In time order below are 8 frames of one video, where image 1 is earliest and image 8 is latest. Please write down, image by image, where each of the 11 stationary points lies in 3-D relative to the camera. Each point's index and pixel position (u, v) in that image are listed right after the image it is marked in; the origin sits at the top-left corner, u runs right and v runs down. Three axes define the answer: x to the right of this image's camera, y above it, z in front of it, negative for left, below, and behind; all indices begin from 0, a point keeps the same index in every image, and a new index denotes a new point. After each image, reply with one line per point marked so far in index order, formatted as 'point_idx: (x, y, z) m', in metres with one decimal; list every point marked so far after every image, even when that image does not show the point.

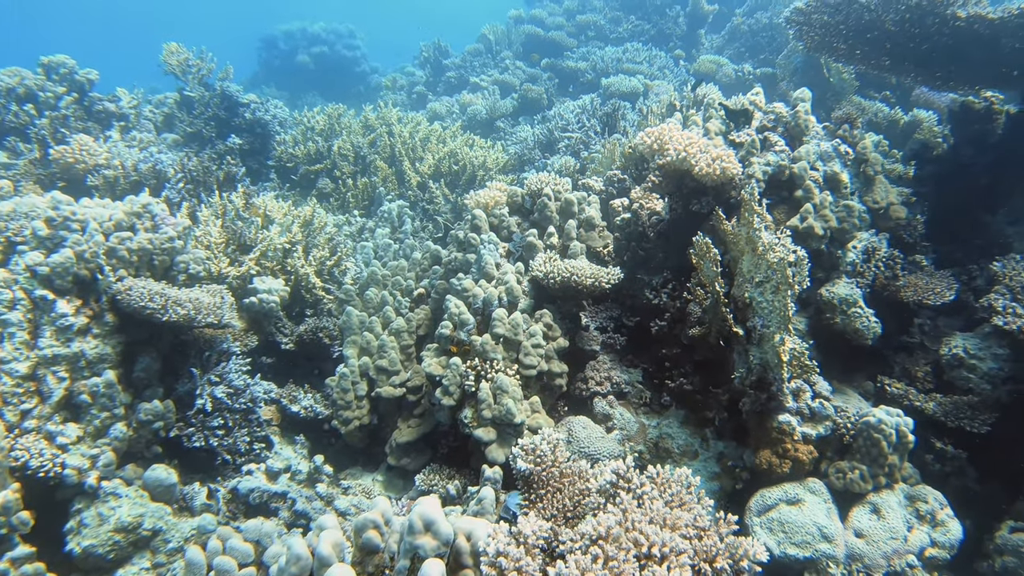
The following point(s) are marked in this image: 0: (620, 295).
0: (+0.8, -0.1, +3.8) m
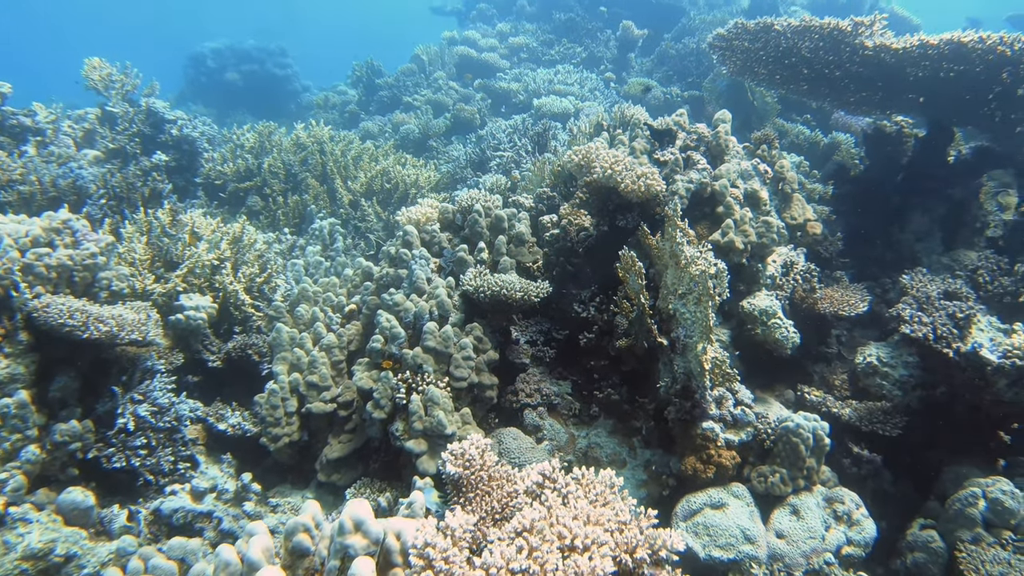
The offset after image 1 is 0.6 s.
0: (+0.2, -0.2, +3.9) m
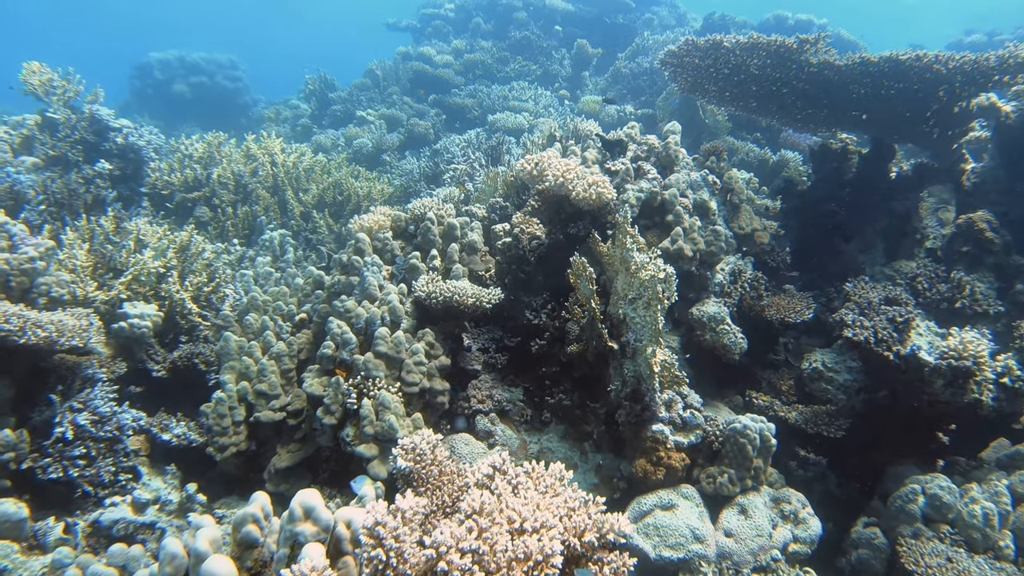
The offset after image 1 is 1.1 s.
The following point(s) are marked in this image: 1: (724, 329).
0: (-0.1, -0.2, +4.0) m
1: (+1.7, -0.3, +3.9) m
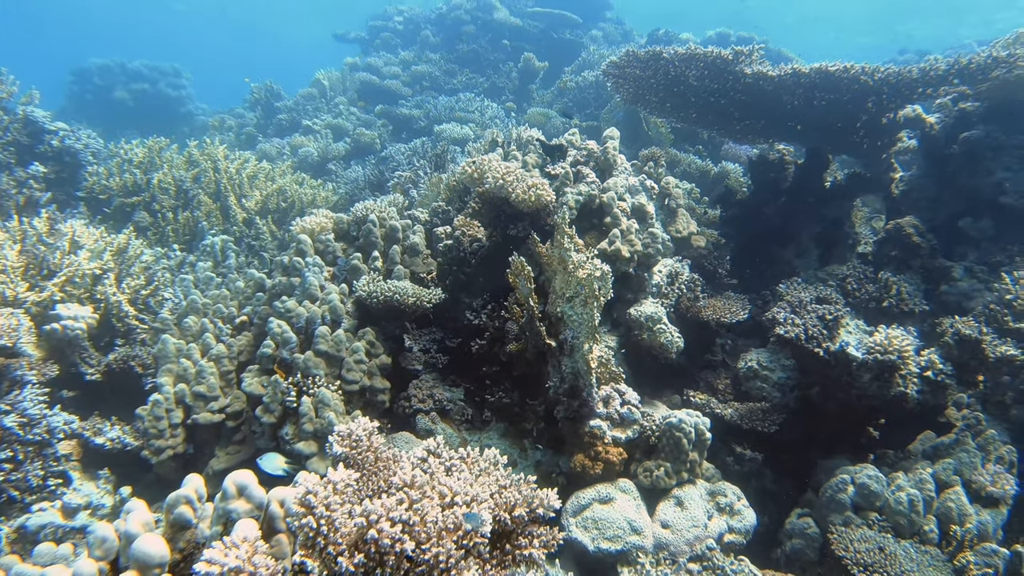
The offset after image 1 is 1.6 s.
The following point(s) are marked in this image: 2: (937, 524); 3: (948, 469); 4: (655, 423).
0: (-0.6, -0.3, +4.1) m
1: (+1.3, -0.3, +4.0) m
2: (+3.8, -2.0, +4.0) m
3: (+4.1, -1.7, +4.4) m
4: (+1.2, -1.2, +4.2) m
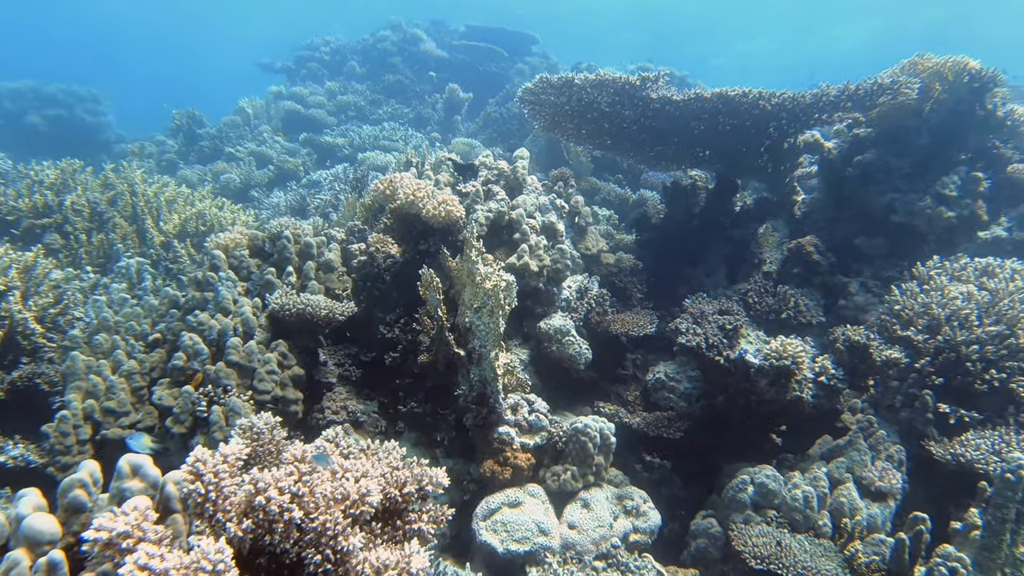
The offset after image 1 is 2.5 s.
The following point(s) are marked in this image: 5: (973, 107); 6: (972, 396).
0: (-1.4, -0.4, +4.3) m
1: (+0.5, -0.5, +4.3) m
2: (+3.0, -2.2, +4.3) m
3: (+3.4, -1.8, +4.8) m
4: (+0.5, -1.3, +4.4) m
5: (+6.0, +2.4, +6.3) m
6: (+5.0, -1.2, +5.0) m
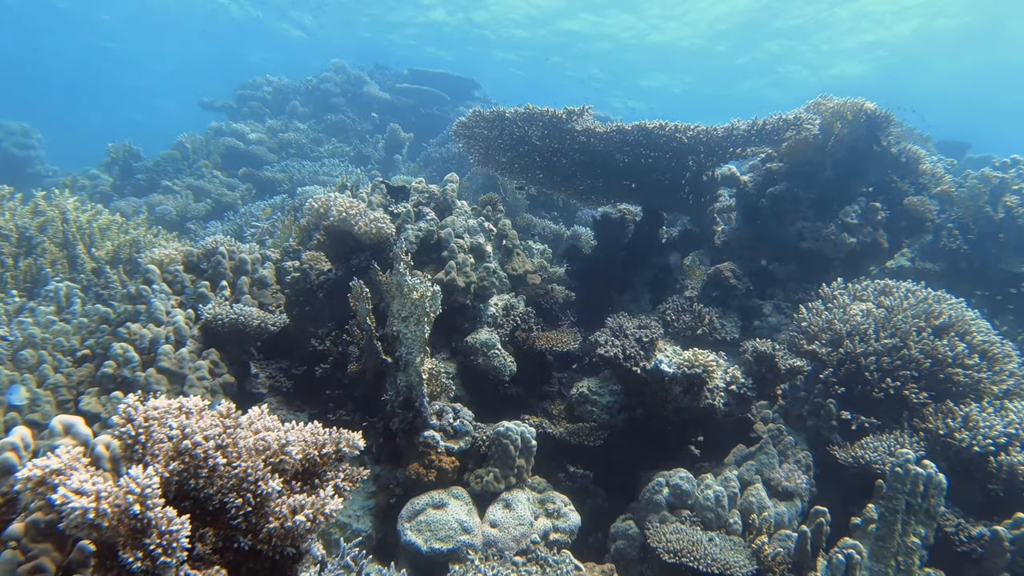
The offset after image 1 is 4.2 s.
0: (-2.1, -0.6, +4.6) m
1: (-0.2, -0.6, +4.7) m
2: (+2.3, -2.3, +4.8) m
3: (+2.6, -2.0, +5.2) m
4: (-0.2, -1.5, +4.8) m
5: (+5.2, +2.2, +7.0) m
6: (+4.2, -1.4, +5.6) m
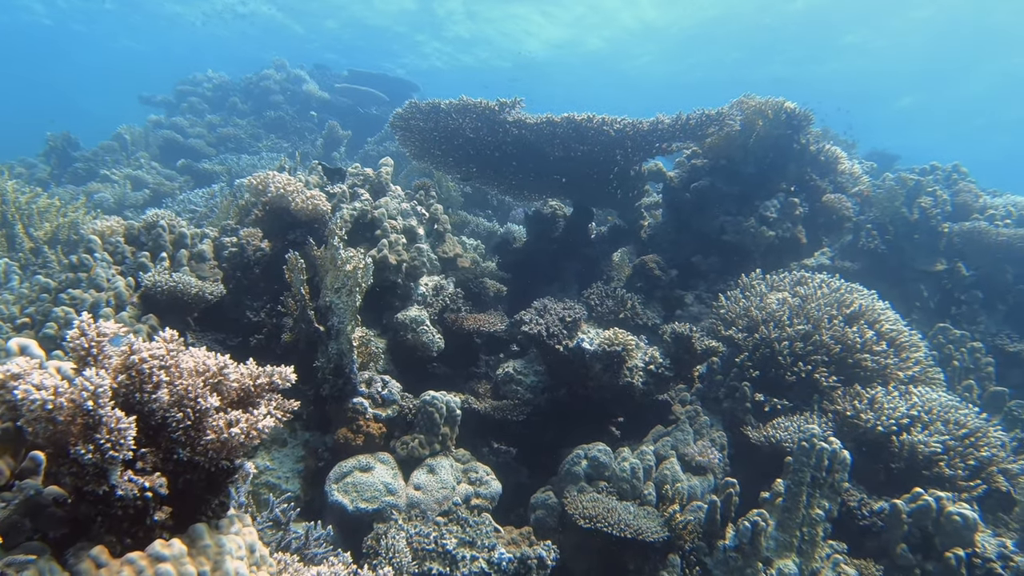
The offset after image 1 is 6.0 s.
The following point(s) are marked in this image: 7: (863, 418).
0: (-2.9, -0.3, +4.9) m
1: (-1.0, -0.4, +5.0) m
2: (+1.5, -2.2, +5.1) m
3: (+1.8, -1.8, +5.6) m
4: (-1.0, -1.3, +5.1) m
5: (+4.4, +2.3, +7.5) m
6: (+3.4, -1.2, +6.0) m
7: (+4.1, -1.5, +5.5) m
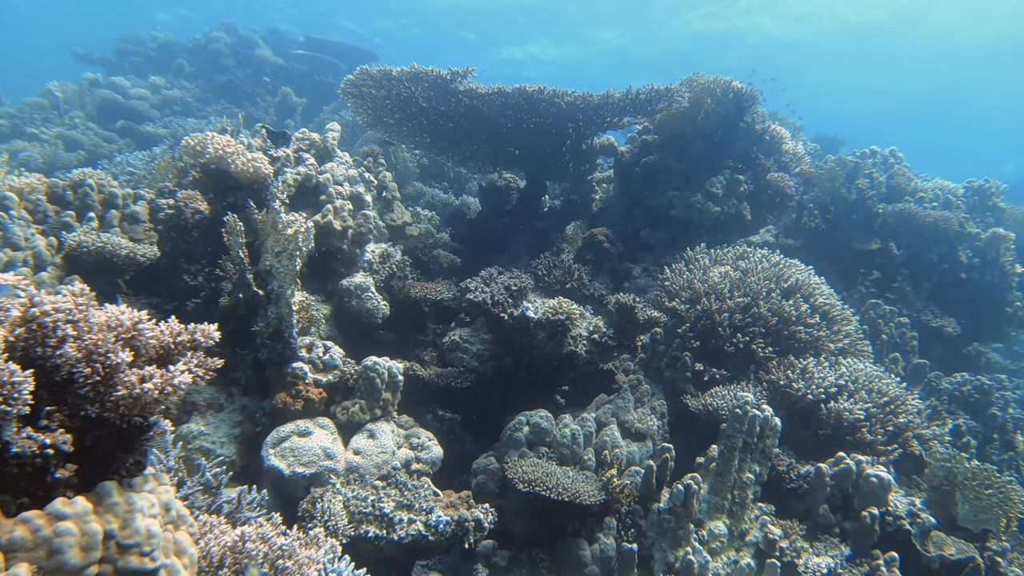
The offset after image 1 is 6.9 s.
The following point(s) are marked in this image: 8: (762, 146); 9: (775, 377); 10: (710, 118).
0: (-3.5, +0.1, +4.8) m
1: (-1.6, -0.1, +5.0) m
2: (+0.8, -1.8, +5.3) m
3: (+1.2, -1.5, +5.8) m
4: (-1.7, -0.9, +5.1) m
5: (+3.7, +2.6, +7.6) m
6: (+2.8, -0.9, +6.2) m
7: (+3.4, -1.2, +5.7) m
8: (+4.3, +2.3, +8.0) m
9: (+3.3, -1.1, +5.9) m
10: (+3.3, +2.6, +7.5) m
